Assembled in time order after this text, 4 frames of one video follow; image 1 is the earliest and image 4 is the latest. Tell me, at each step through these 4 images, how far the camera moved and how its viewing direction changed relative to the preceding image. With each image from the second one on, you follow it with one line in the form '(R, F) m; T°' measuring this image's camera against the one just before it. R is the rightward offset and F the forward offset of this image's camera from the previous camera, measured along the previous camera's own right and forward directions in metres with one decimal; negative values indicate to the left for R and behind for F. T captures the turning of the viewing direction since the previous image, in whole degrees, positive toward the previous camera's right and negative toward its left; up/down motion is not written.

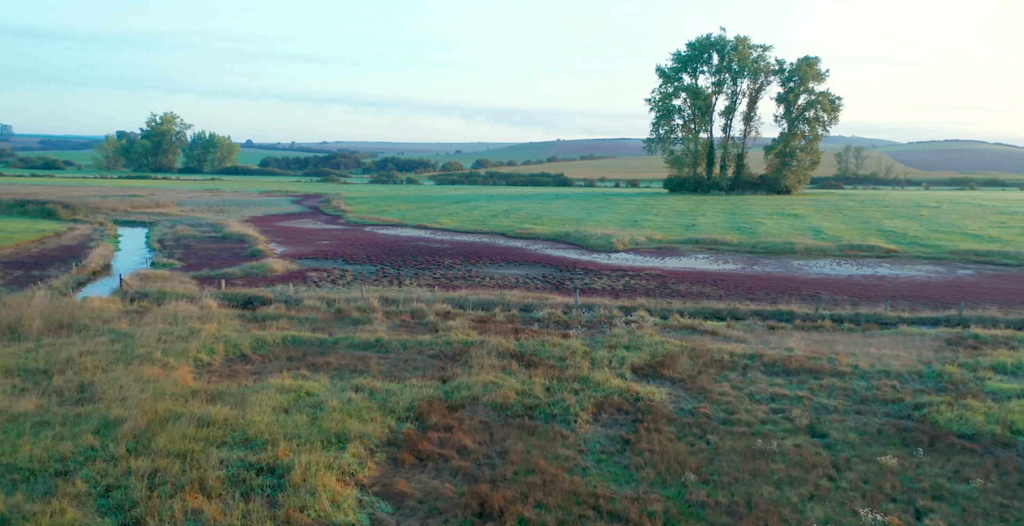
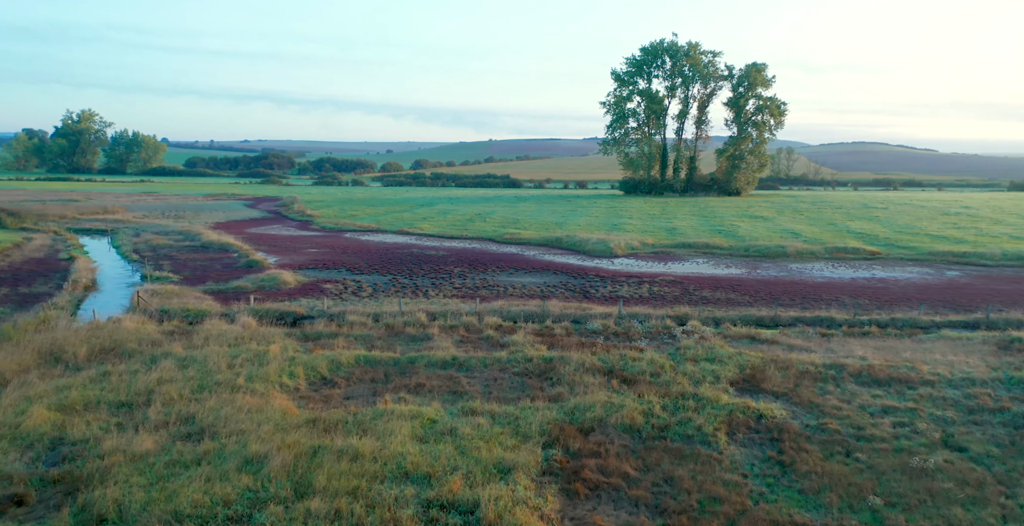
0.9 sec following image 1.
(-2.9, +0.4) m; +4°
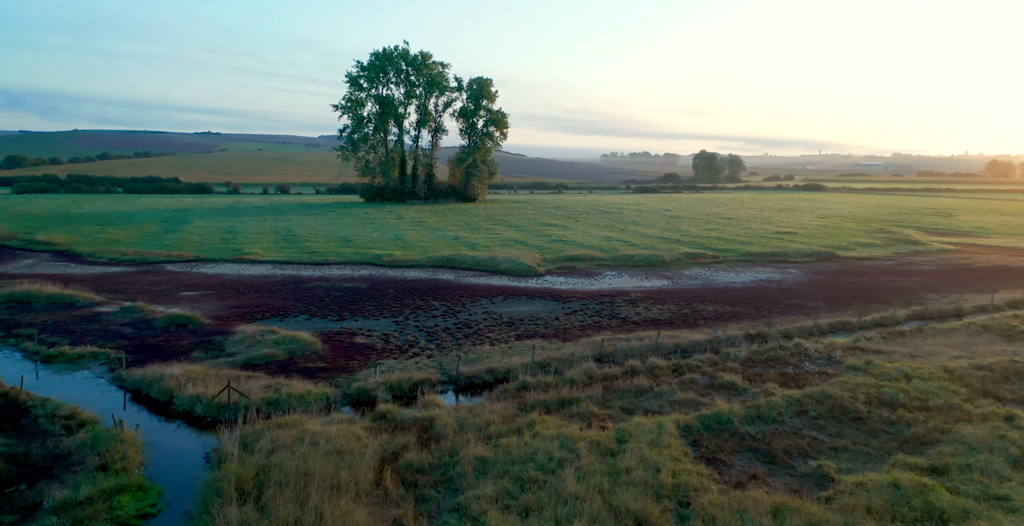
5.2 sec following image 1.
(-11.6, +4.1) m; +25°
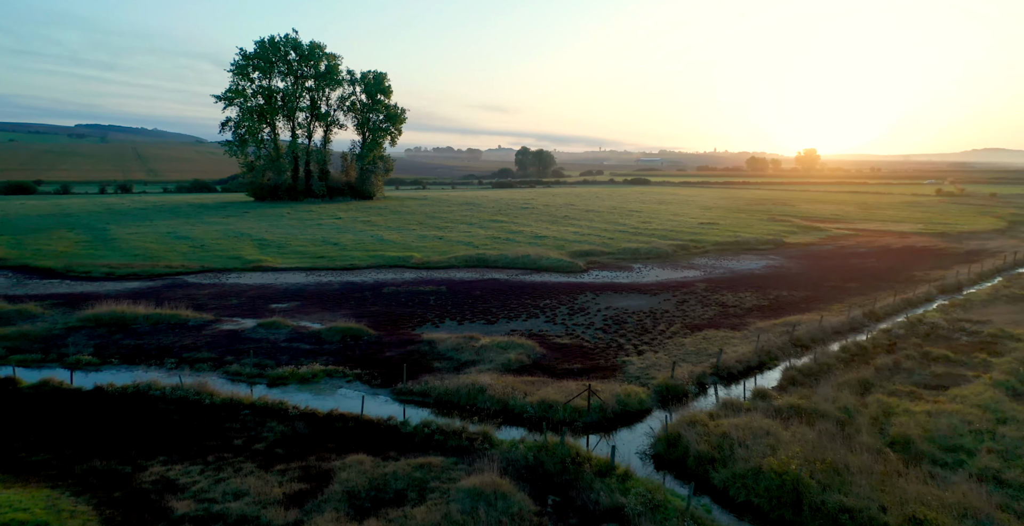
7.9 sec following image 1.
(-10.7, +0.1) m; +11°
